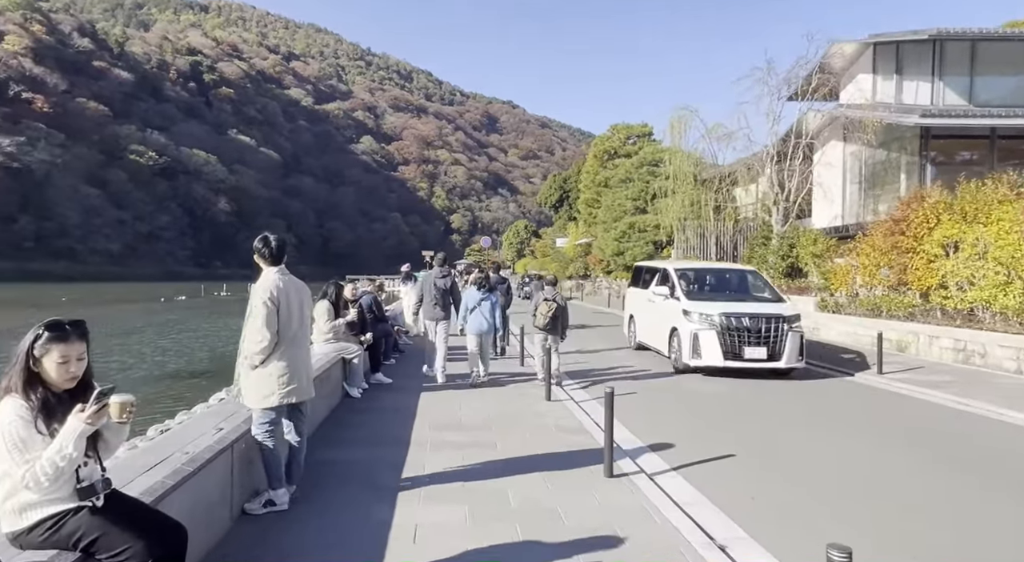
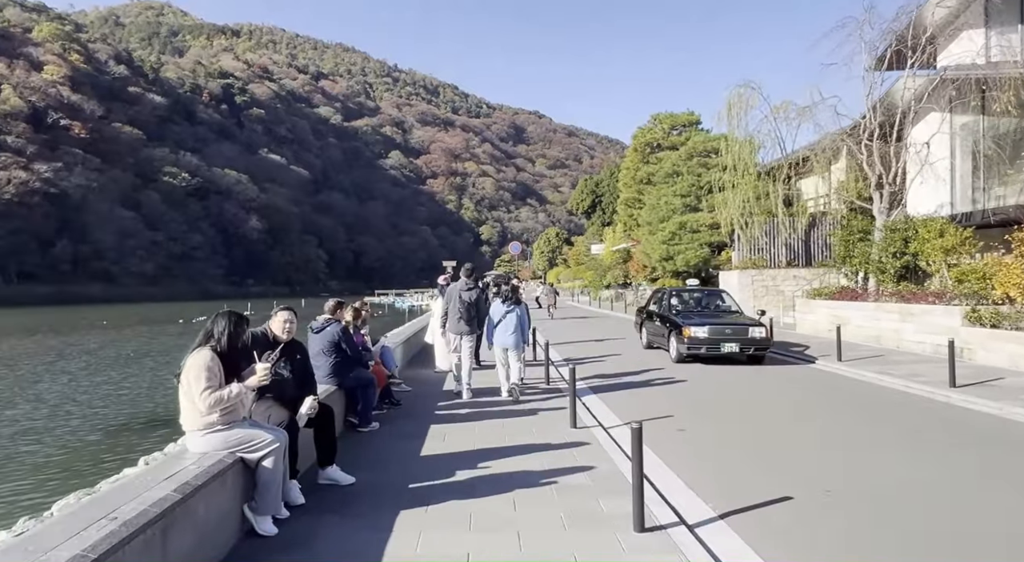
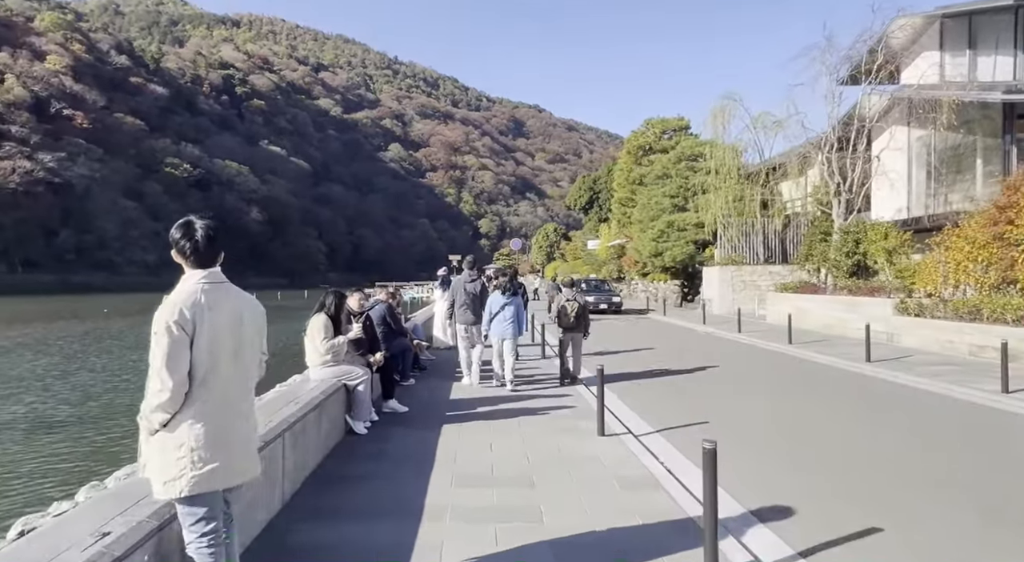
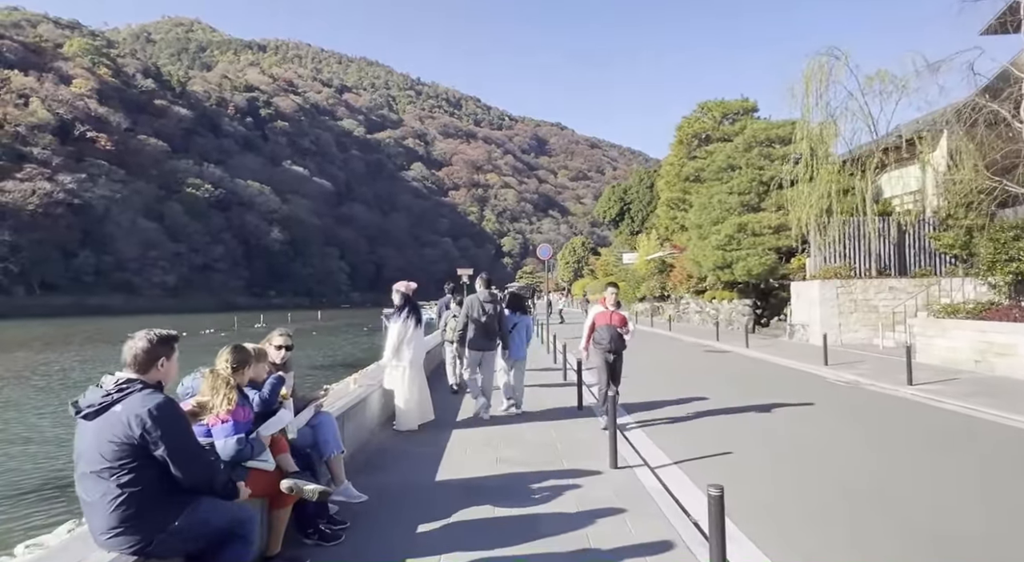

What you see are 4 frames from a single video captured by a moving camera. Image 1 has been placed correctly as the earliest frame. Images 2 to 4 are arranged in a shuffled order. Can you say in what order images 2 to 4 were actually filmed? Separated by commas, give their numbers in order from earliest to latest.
3, 2, 4
